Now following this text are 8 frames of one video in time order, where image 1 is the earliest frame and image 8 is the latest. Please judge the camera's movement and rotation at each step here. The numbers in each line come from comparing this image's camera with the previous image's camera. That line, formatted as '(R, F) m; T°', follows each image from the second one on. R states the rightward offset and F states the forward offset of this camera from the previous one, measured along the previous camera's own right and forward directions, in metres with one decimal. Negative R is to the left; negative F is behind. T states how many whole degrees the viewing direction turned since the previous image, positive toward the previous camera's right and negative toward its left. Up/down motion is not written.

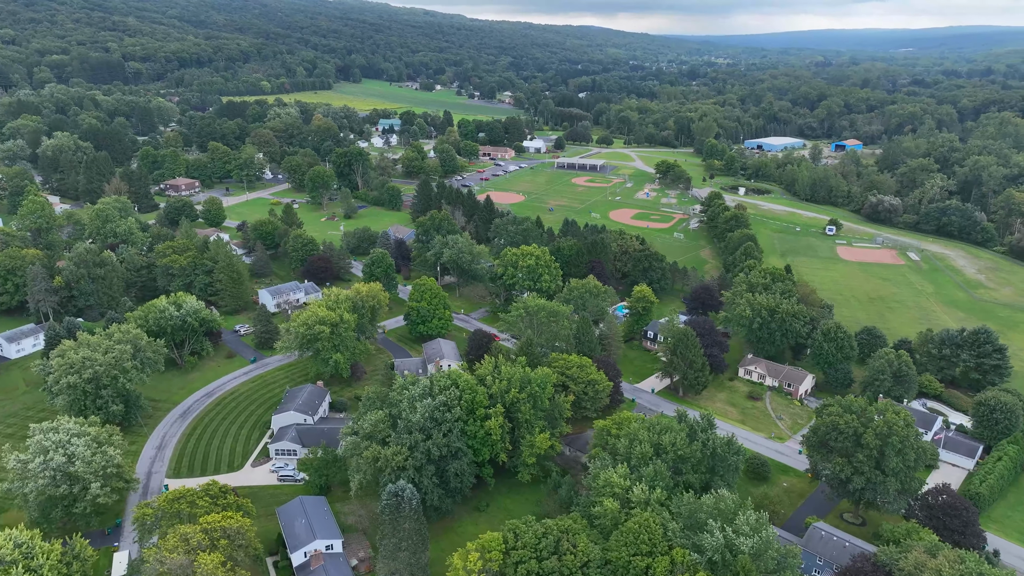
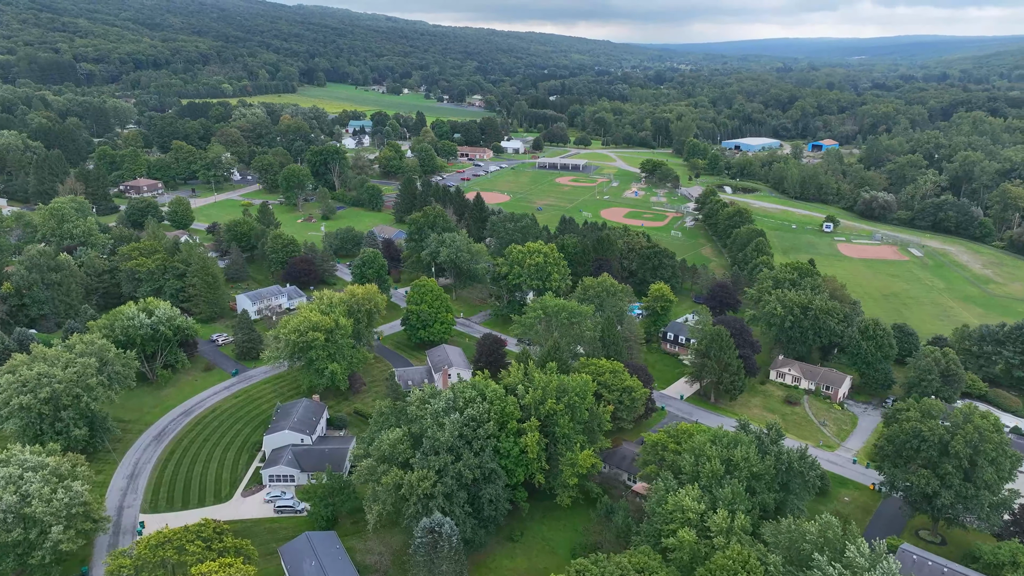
(-4.6, +7.0) m; +3°
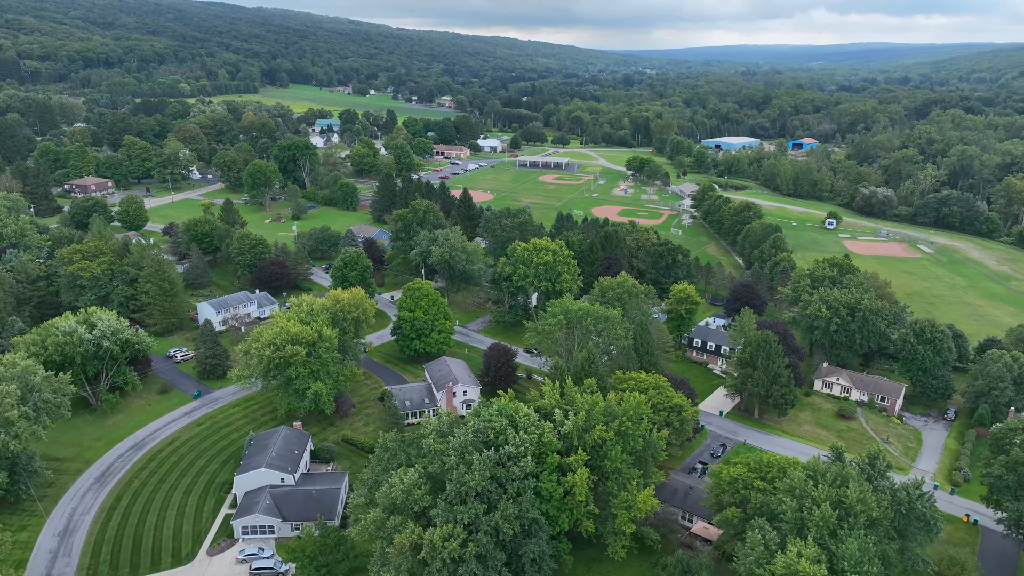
(-3.8, +9.4) m; +3°
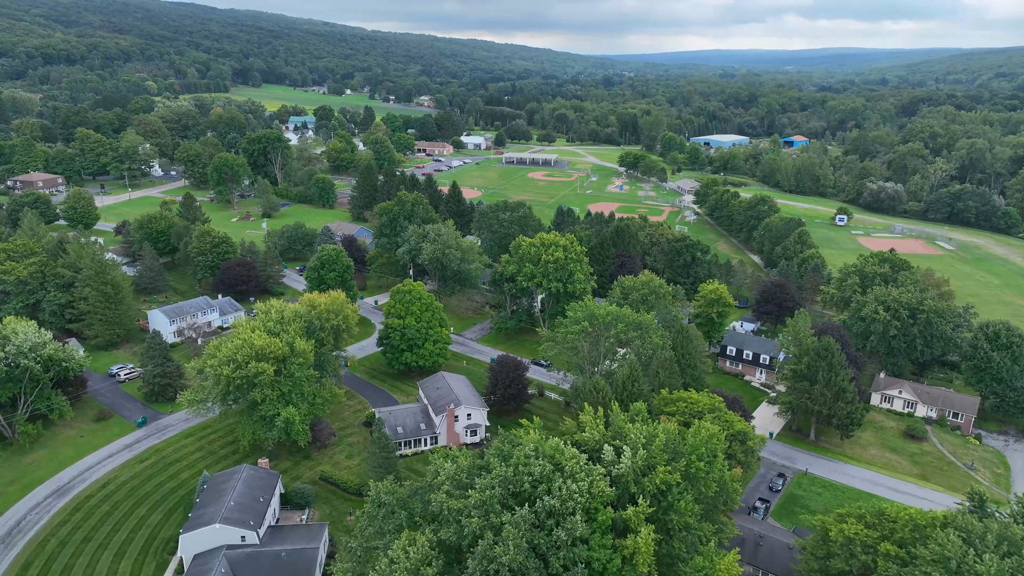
(-2.3, +9.3) m; +2°
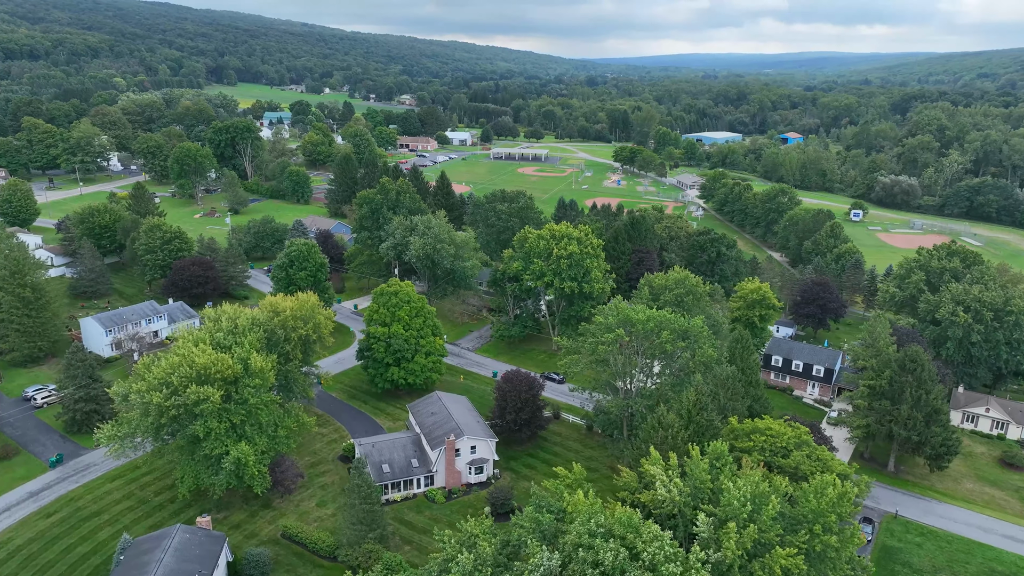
(-1.7, +9.3) m; +1°
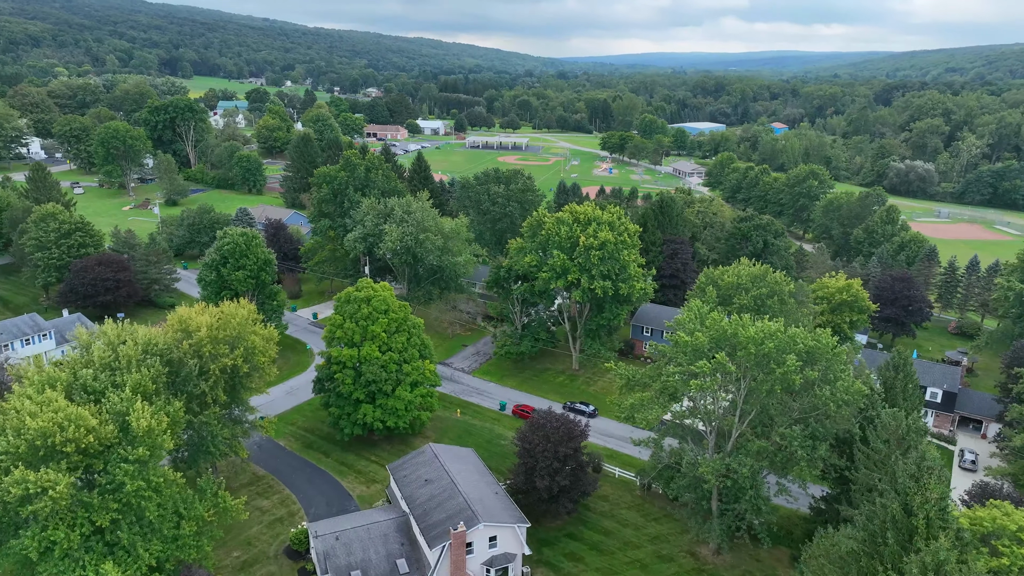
(-2.3, +12.8) m; +3°
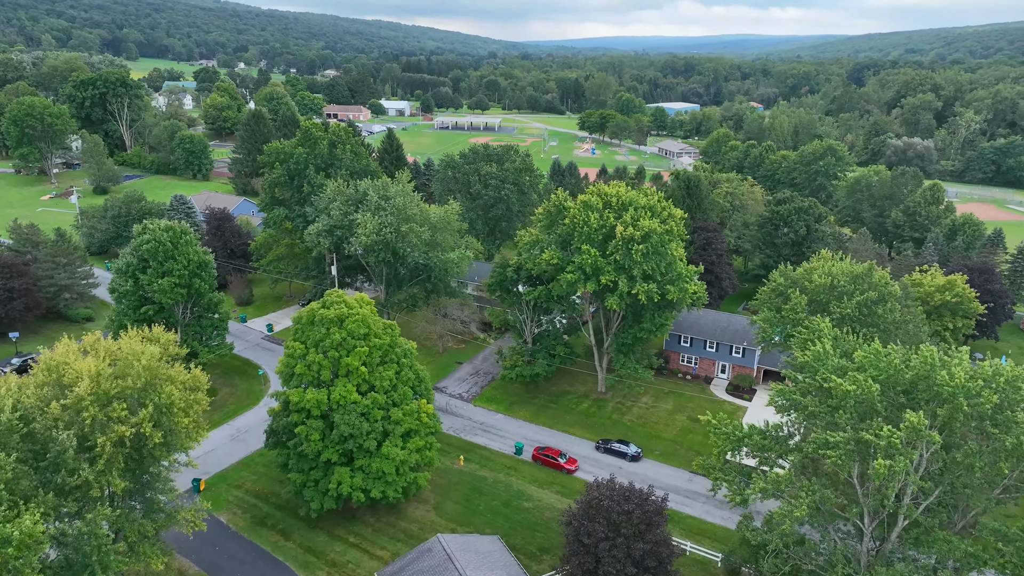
(-2.1, +8.9) m; +3°
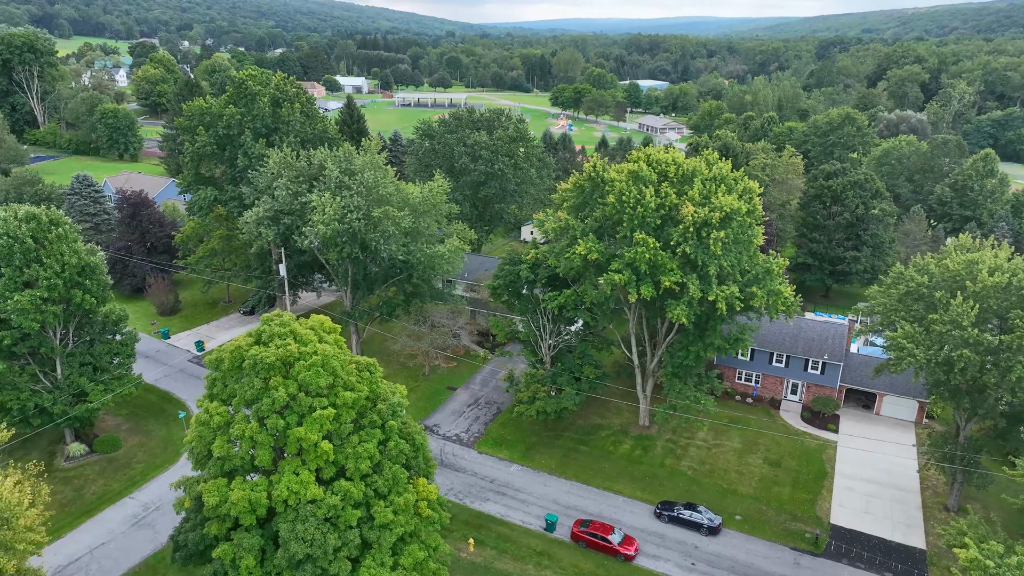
(-1.8, +8.7) m; +3°
